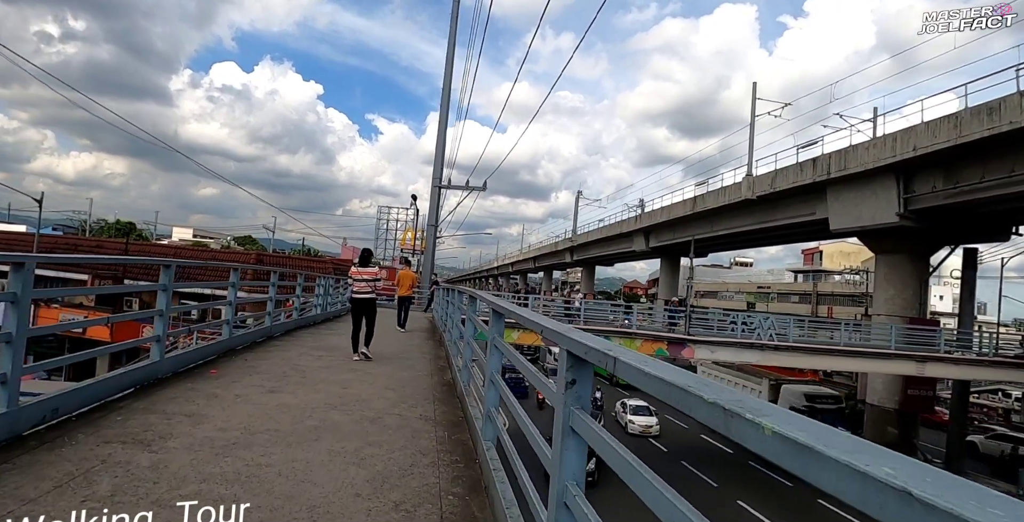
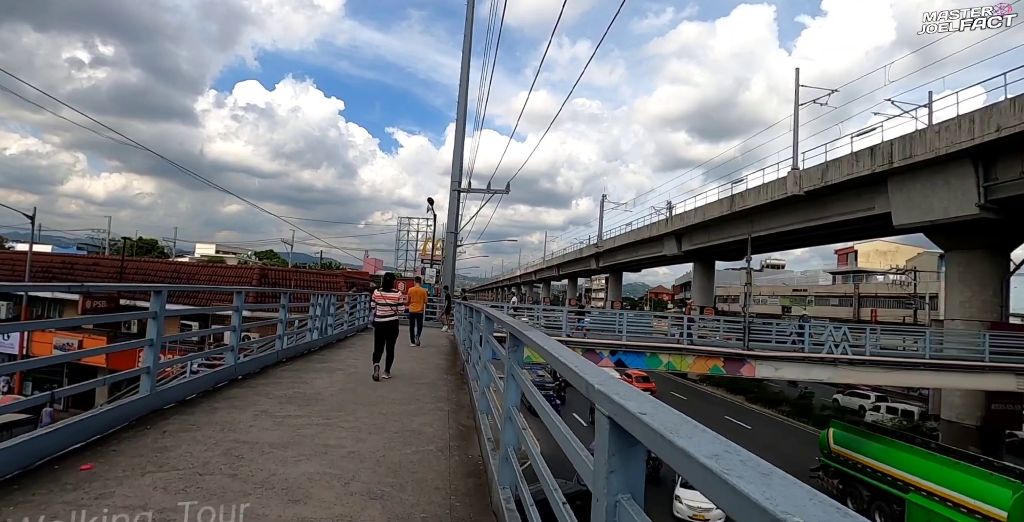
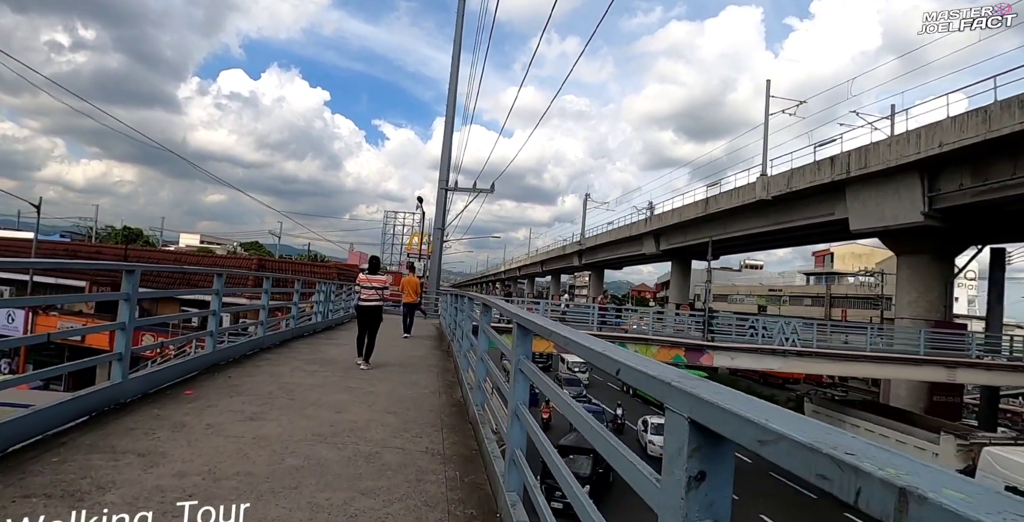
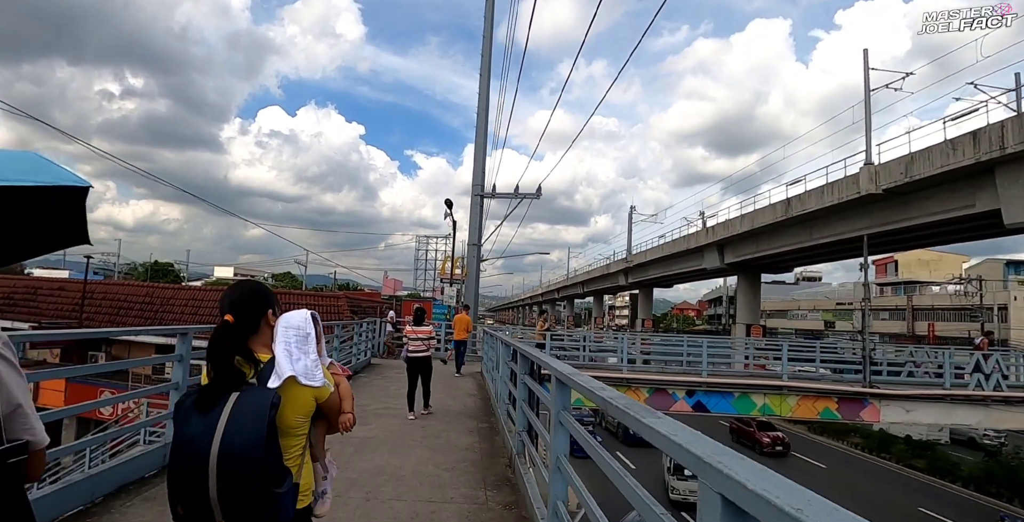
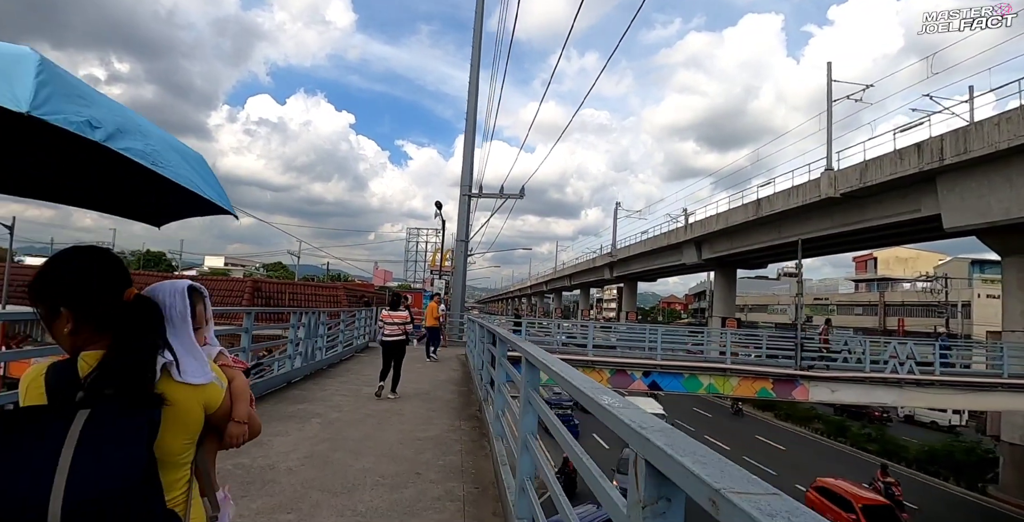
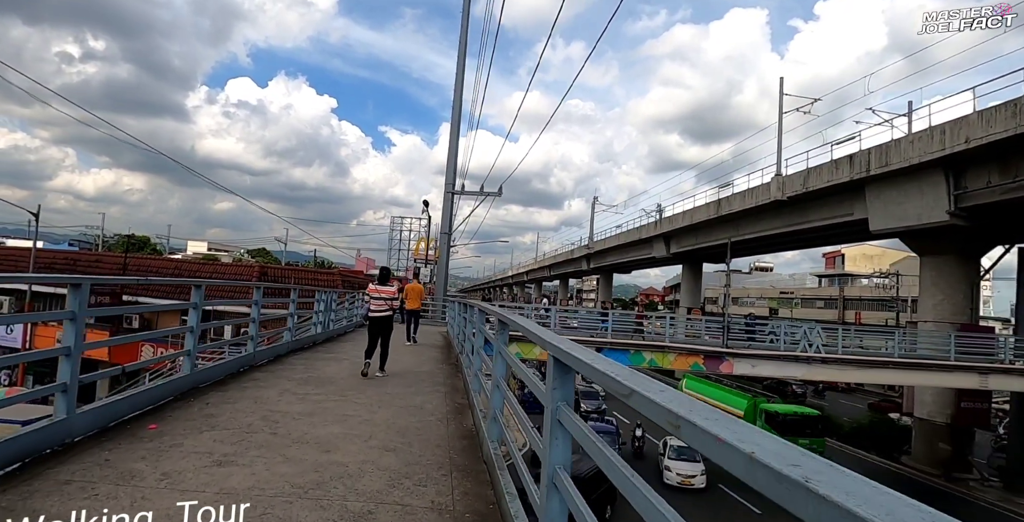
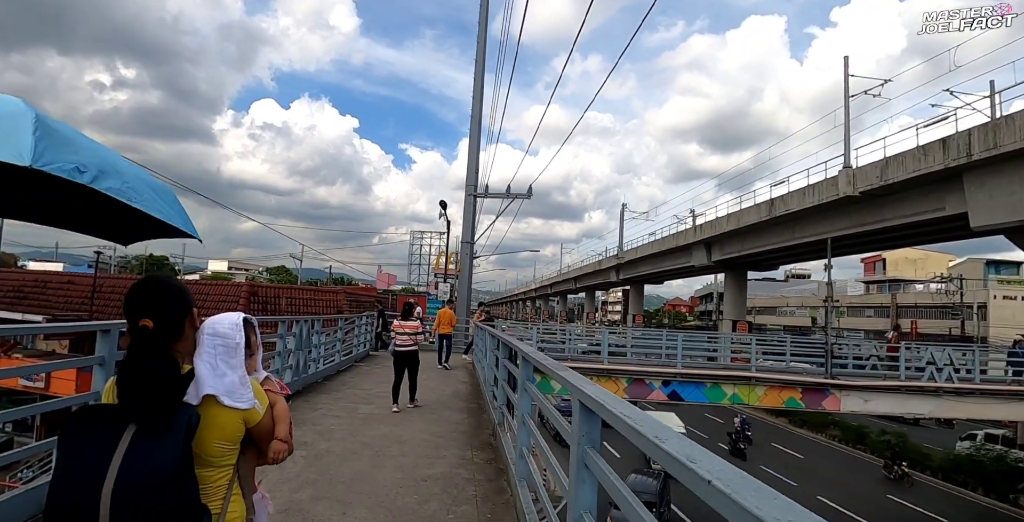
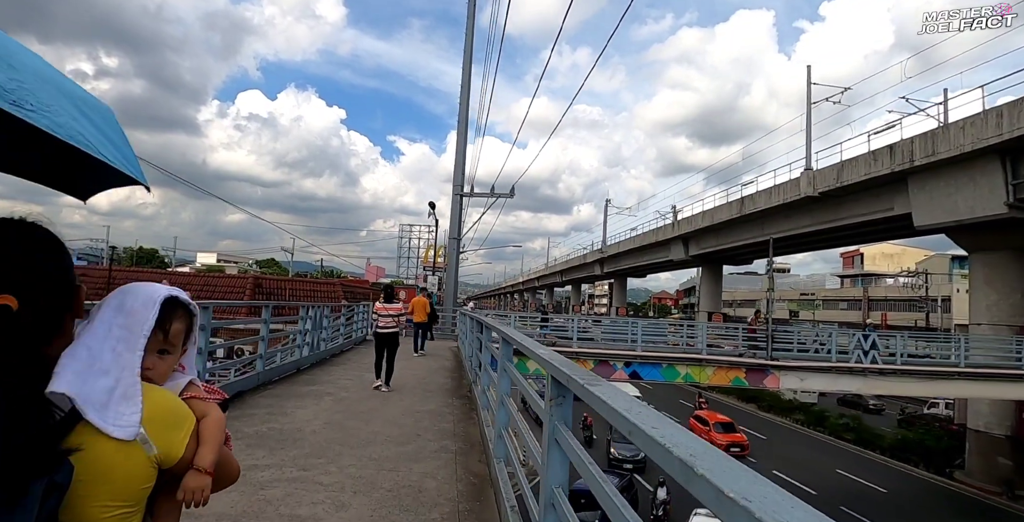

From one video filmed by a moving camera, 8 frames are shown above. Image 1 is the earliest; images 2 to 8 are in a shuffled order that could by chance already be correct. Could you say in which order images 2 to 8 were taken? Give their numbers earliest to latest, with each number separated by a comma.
3, 6, 2, 8, 5, 7, 4
